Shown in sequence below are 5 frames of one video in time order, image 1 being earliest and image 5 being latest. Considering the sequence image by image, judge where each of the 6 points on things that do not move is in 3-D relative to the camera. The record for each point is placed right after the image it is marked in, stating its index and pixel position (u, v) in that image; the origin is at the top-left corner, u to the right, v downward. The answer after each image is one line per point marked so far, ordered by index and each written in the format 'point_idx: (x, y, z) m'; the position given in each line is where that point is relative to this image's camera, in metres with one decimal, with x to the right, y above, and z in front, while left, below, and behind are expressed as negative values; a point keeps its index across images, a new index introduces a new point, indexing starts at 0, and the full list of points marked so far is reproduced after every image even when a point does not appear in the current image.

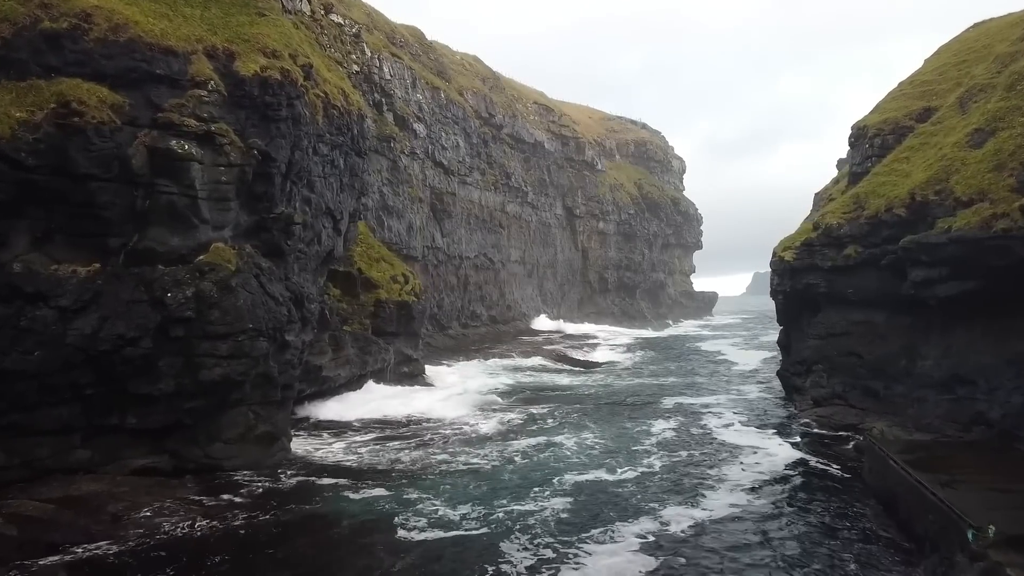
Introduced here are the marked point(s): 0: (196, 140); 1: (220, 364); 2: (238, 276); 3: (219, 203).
0: (-6.6, +3.1, +18.9) m
1: (-6.1, -1.6, +18.8) m
2: (-5.9, +0.3, +19.5) m
3: (-6.4, +1.9, +19.7) m
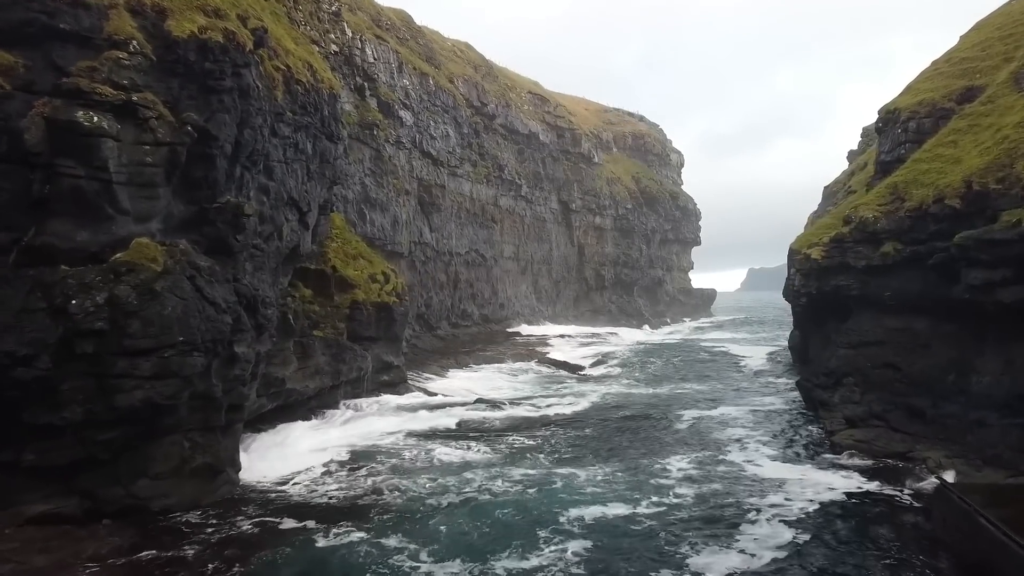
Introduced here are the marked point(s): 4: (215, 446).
0: (-6.8, +3.0, +15.5) m
1: (-6.3, -1.7, +15.4) m
2: (-6.1, +0.2, +16.1) m
3: (-6.6, +1.8, +16.2) m
4: (-6.0, -3.2, +18.2) m
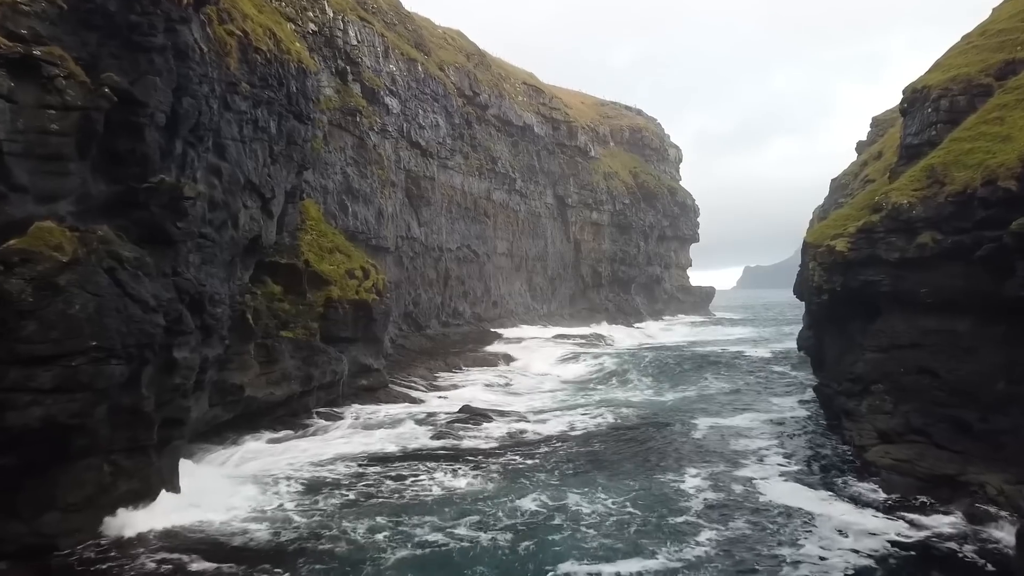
0: (-7.1, +3.1, +12.7) m
1: (-6.6, -1.6, +12.6) m
2: (-6.4, +0.3, +13.3) m
3: (-6.9, +1.9, +13.4) m
4: (-6.2, -3.1, +15.4) m
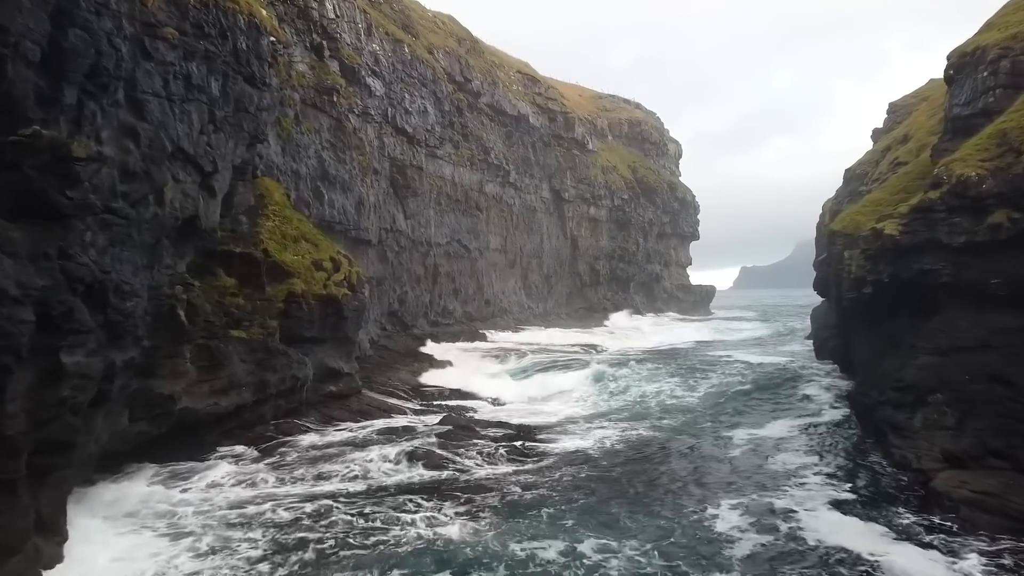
0: (-7.3, +3.3, +9.0) m
1: (-6.8, -1.4, +8.9) m
2: (-6.7, +0.5, +9.6) m
3: (-7.1, +2.1, +9.8) m
4: (-6.5, -2.9, +11.7) m
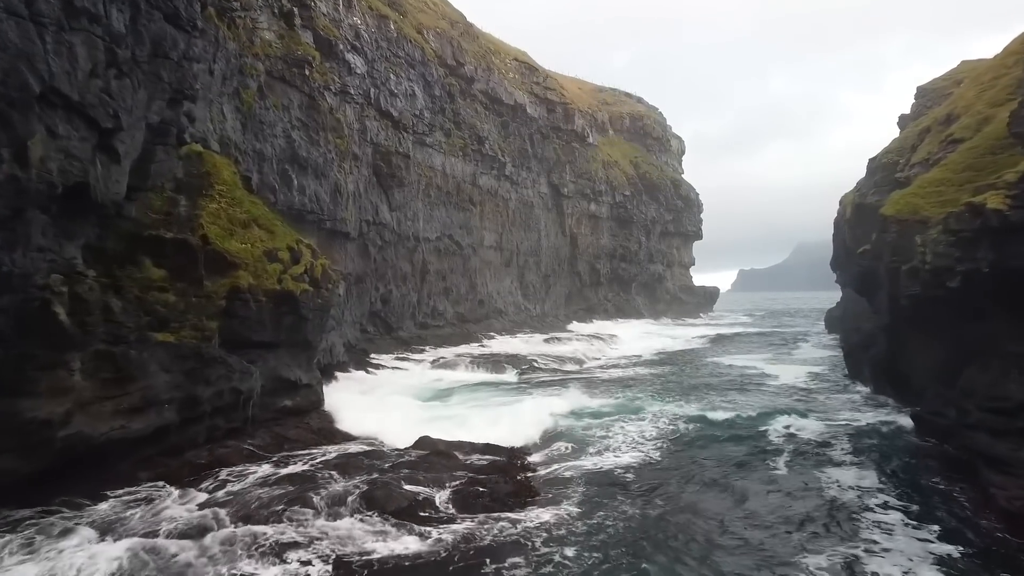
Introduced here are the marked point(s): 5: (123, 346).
0: (-7.5, +3.5, +4.6) m
1: (-7.0, -1.2, +4.5) m
2: (-6.9, +0.6, +5.2) m
3: (-7.3, +2.3, +5.3) m
4: (-6.7, -2.7, +7.3) m
5: (-7.1, -1.0, +16.4) m
